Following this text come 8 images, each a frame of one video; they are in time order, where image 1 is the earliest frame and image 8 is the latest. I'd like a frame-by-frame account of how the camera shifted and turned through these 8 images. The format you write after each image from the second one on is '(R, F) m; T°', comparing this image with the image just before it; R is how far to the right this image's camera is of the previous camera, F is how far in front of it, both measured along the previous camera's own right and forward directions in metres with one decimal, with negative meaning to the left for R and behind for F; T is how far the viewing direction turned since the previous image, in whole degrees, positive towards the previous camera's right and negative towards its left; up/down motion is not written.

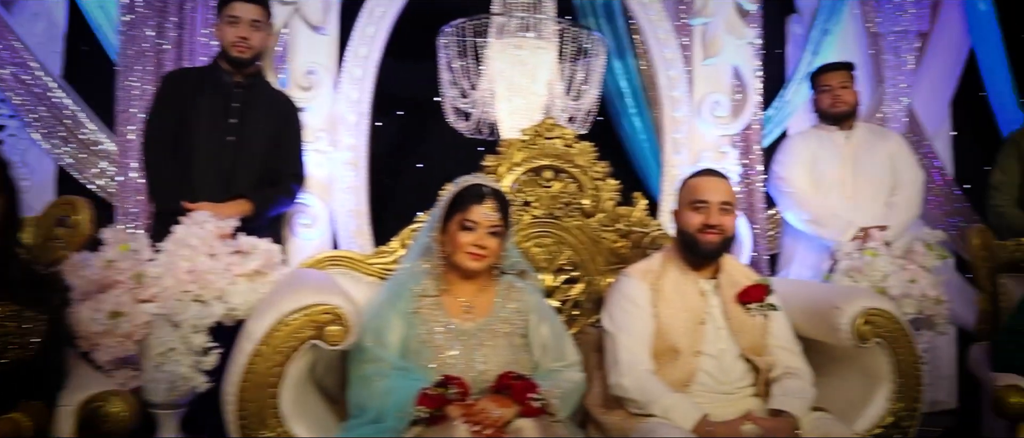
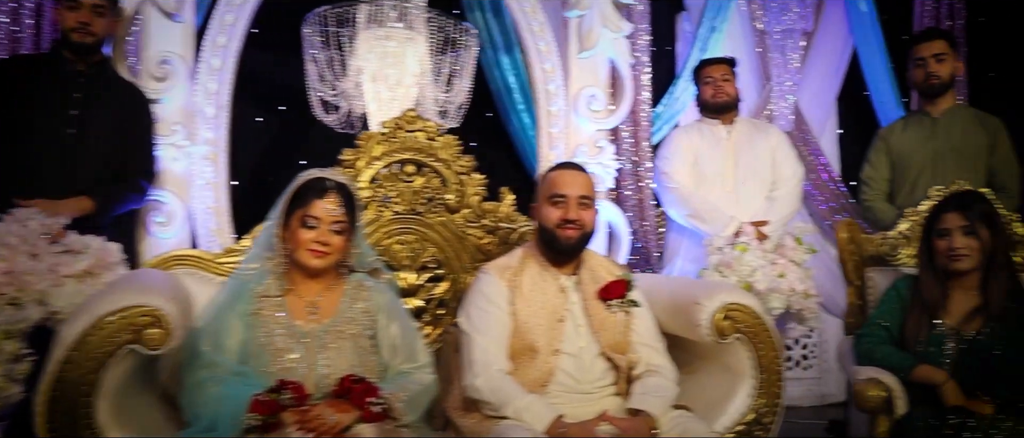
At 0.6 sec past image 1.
(+0.2, +0.1) m; +5°
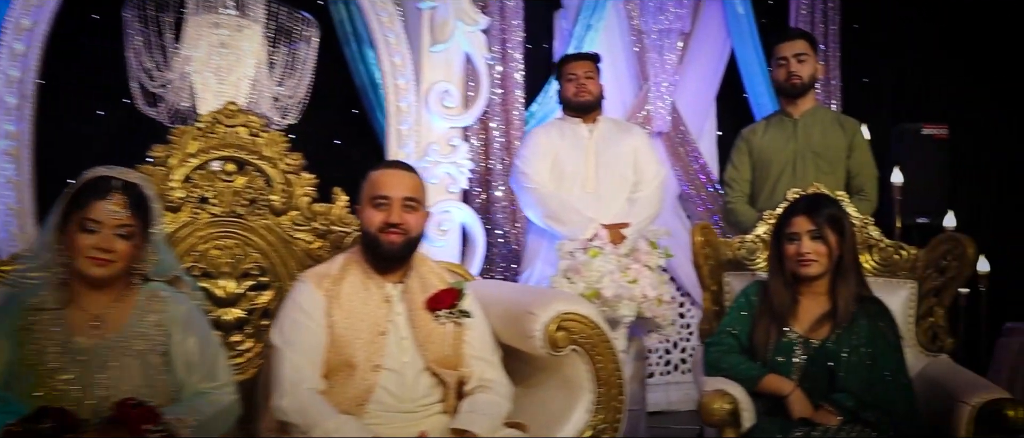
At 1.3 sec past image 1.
(+0.2, +0.2) m; +5°
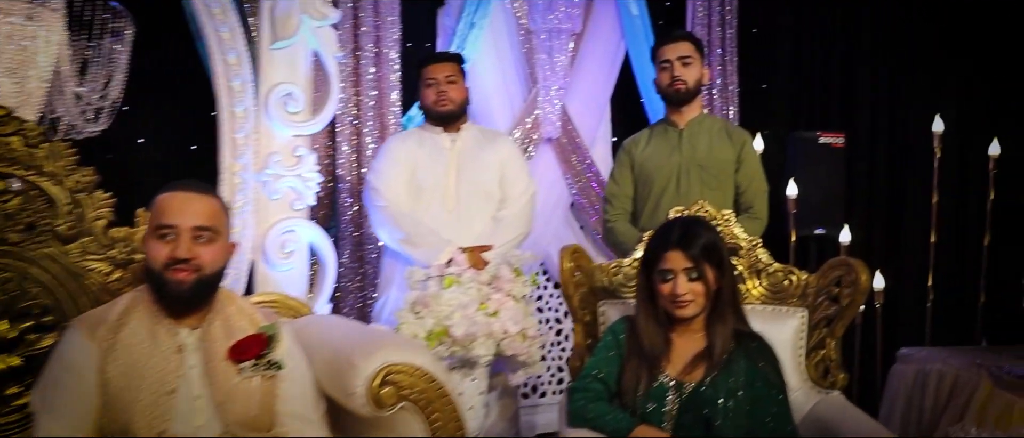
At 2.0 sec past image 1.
(+0.2, +0.3) m; +5°
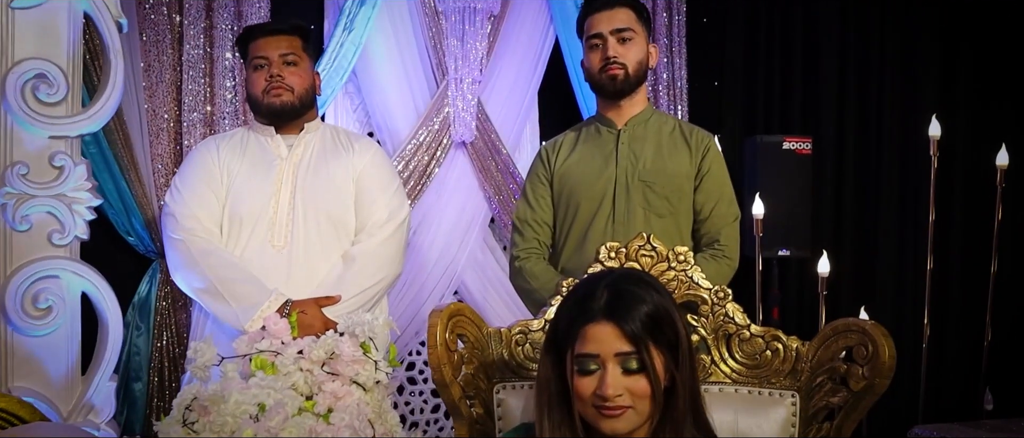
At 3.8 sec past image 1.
(+0.2, +0.8) m; +3°
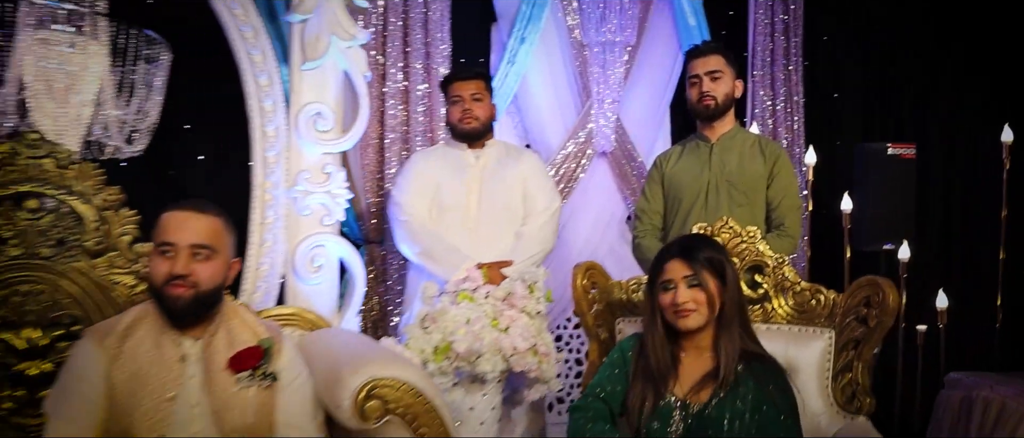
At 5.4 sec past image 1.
(+0.1, -0.8) m; -9°
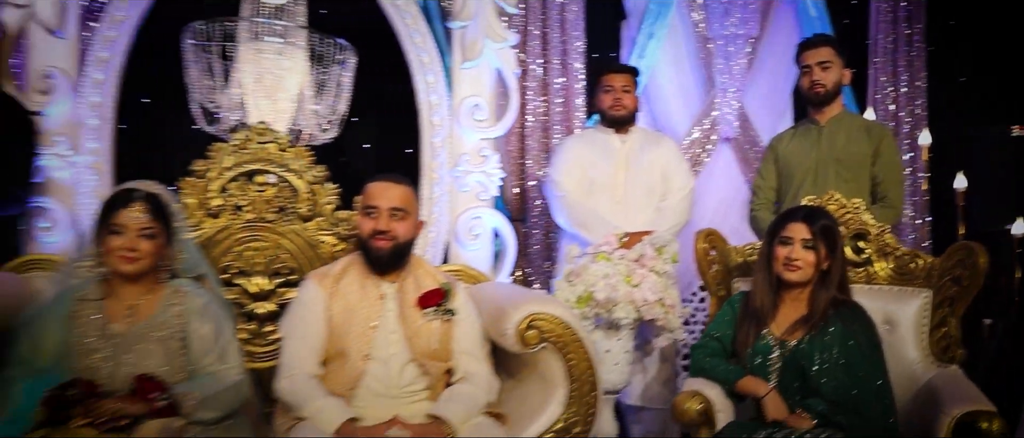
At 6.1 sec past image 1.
(0.0, -0.5) m; -8°
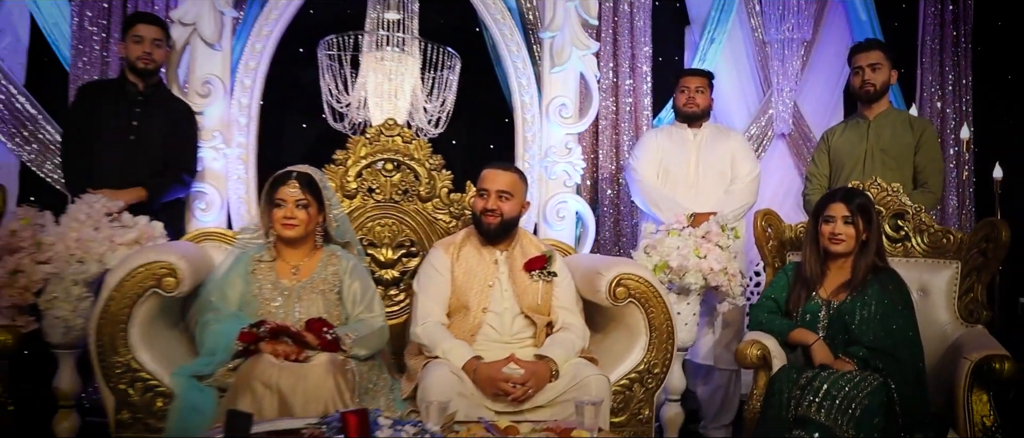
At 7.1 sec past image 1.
(-0.1, -0.5) m; -3°
